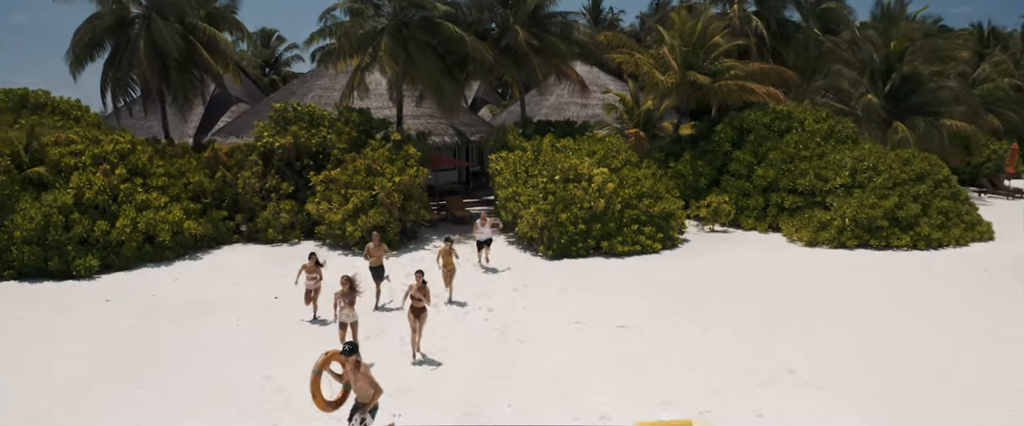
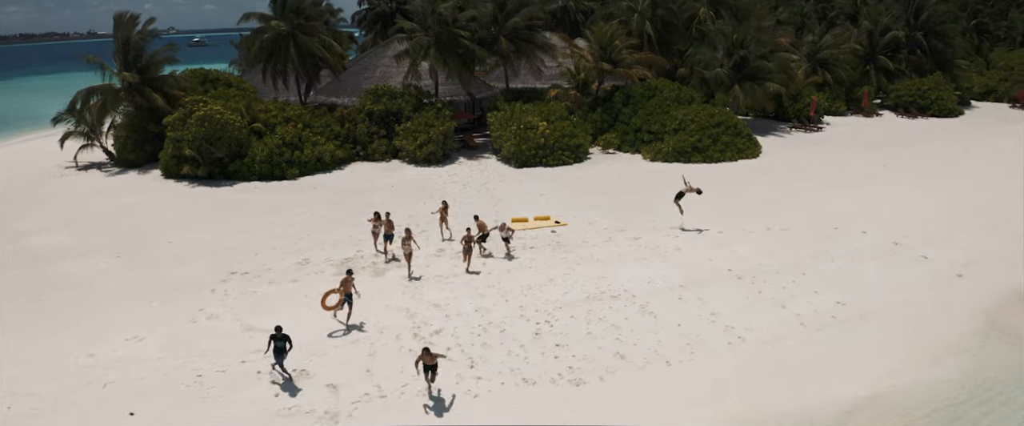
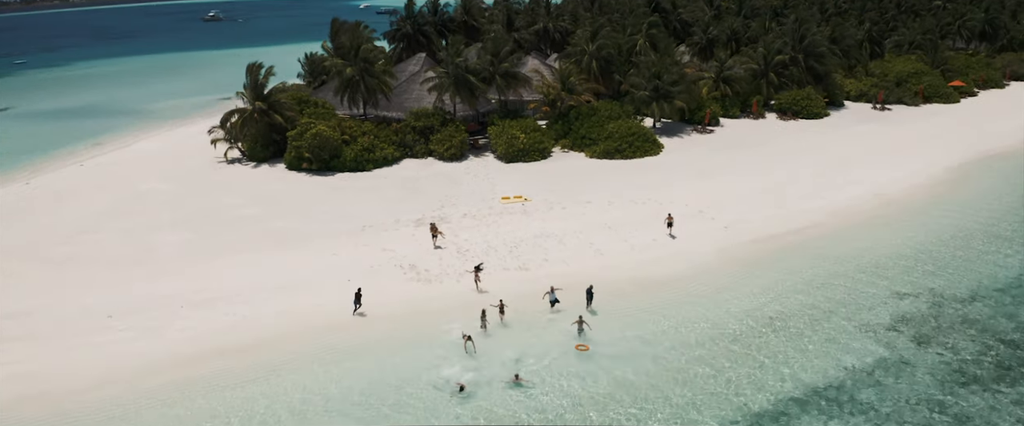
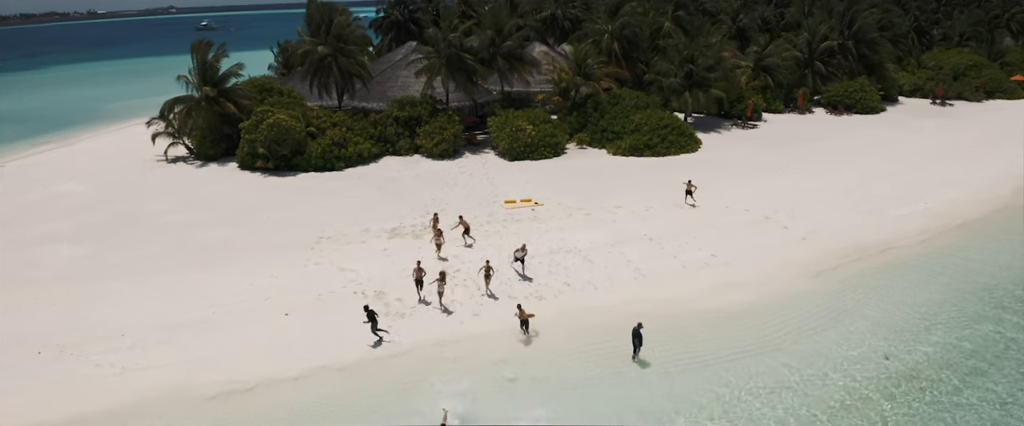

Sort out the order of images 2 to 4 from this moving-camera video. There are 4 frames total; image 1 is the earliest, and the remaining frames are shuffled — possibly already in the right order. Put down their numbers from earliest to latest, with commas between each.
2, 4, 3
